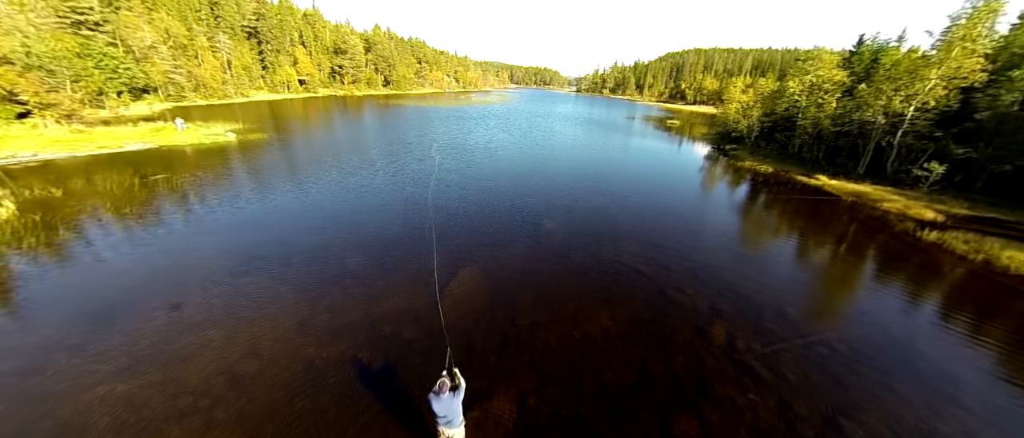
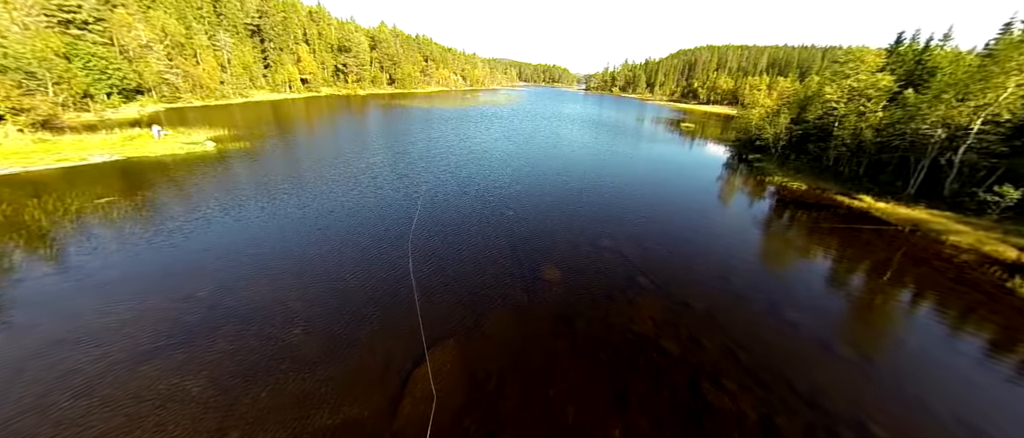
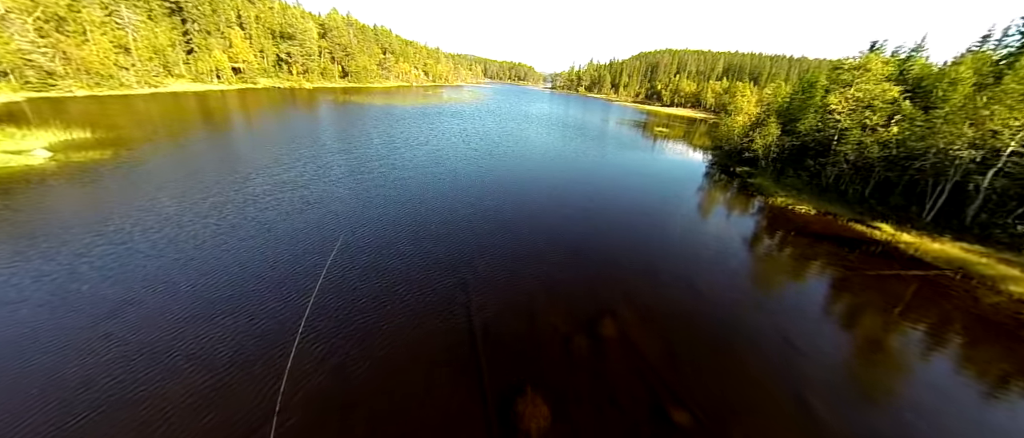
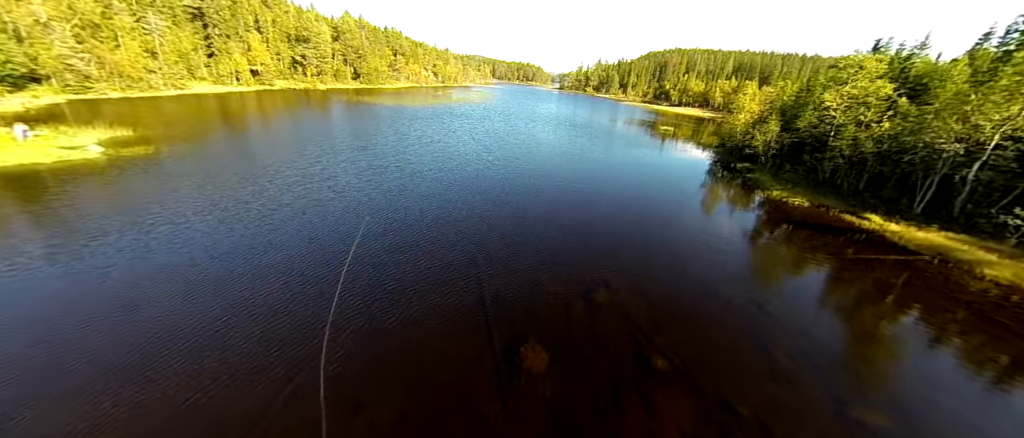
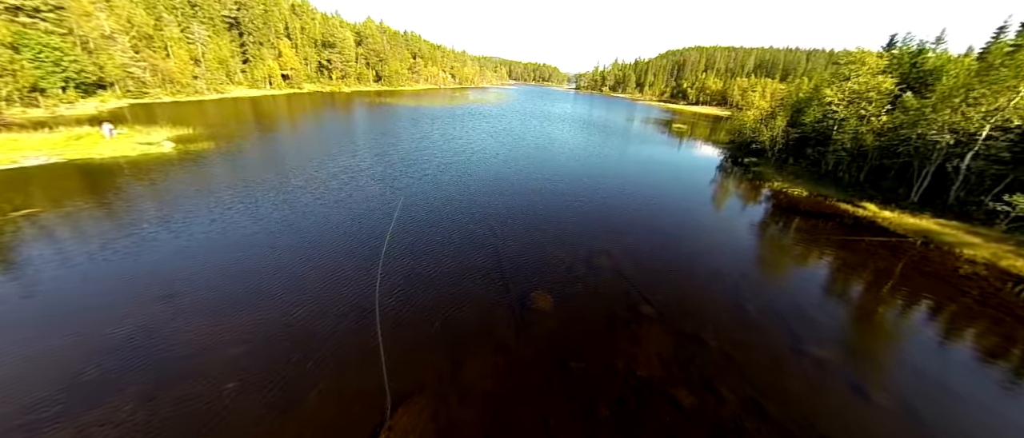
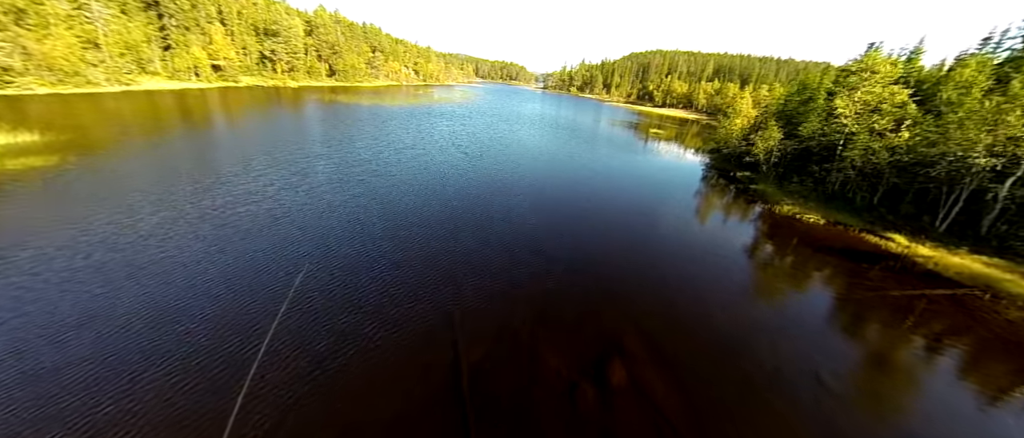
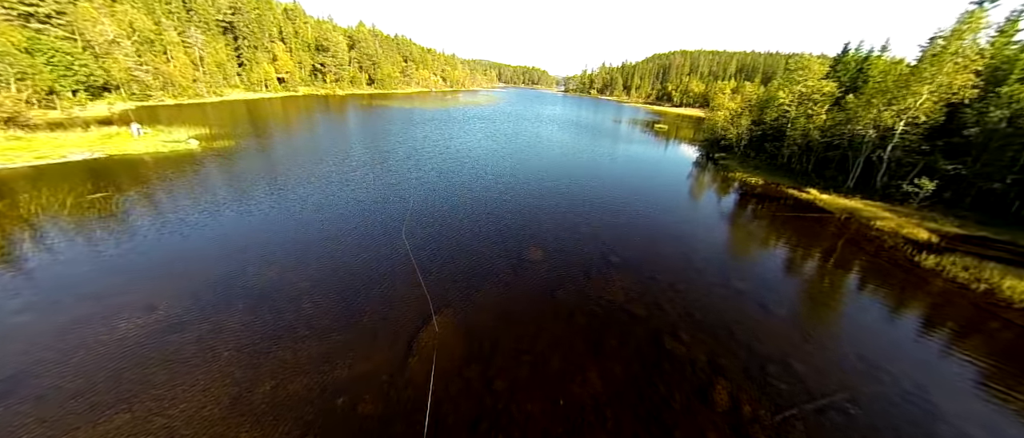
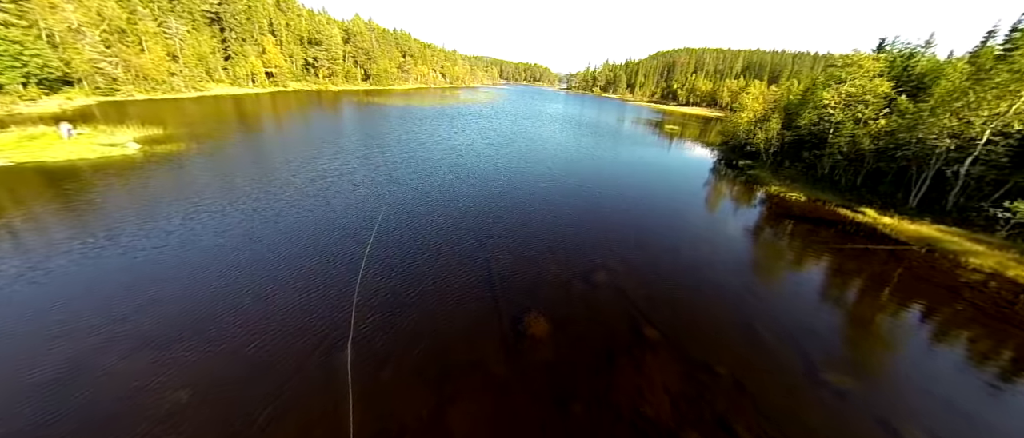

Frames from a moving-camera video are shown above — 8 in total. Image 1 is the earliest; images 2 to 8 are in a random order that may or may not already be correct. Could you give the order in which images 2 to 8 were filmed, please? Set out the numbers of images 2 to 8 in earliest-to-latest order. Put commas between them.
7, 2, 5, 8, 4, 3, 6
